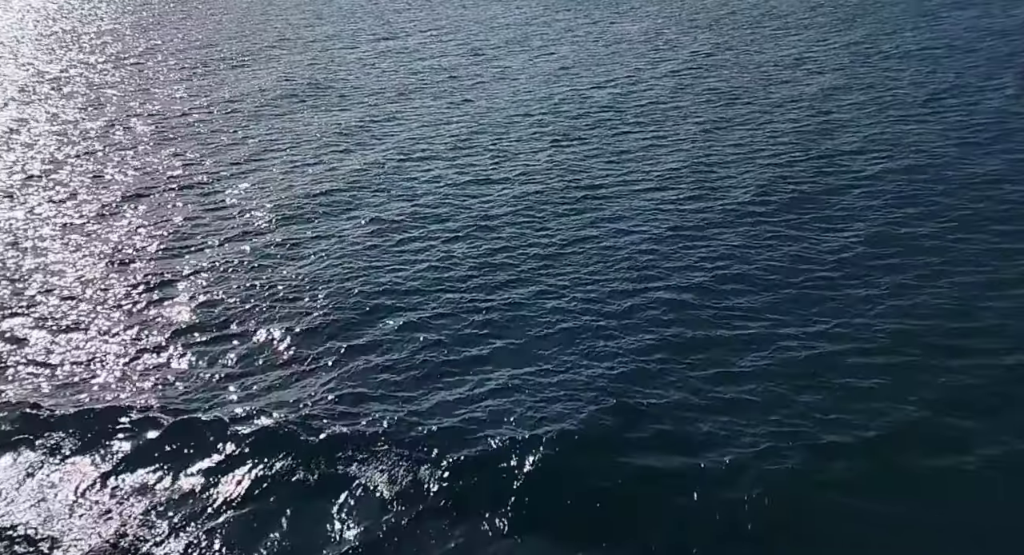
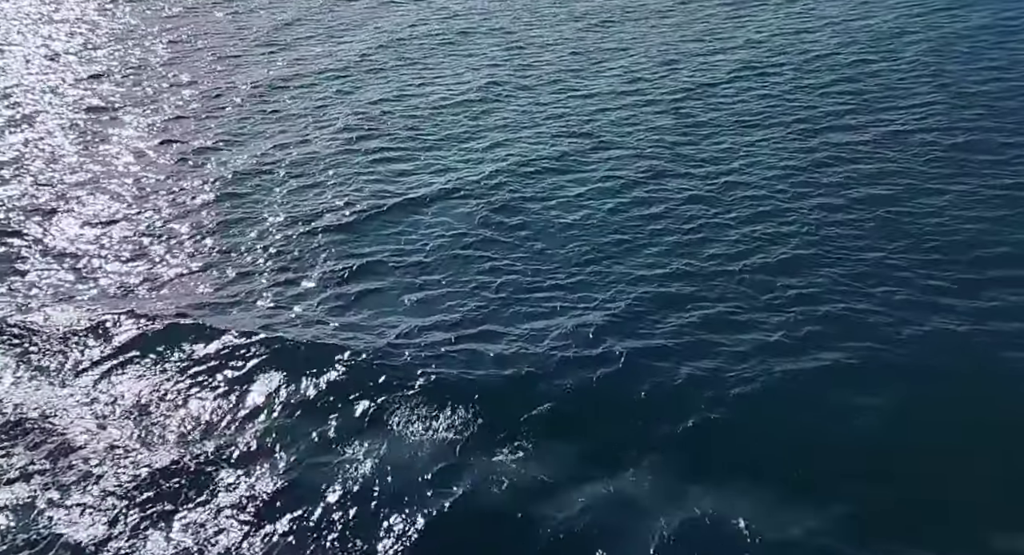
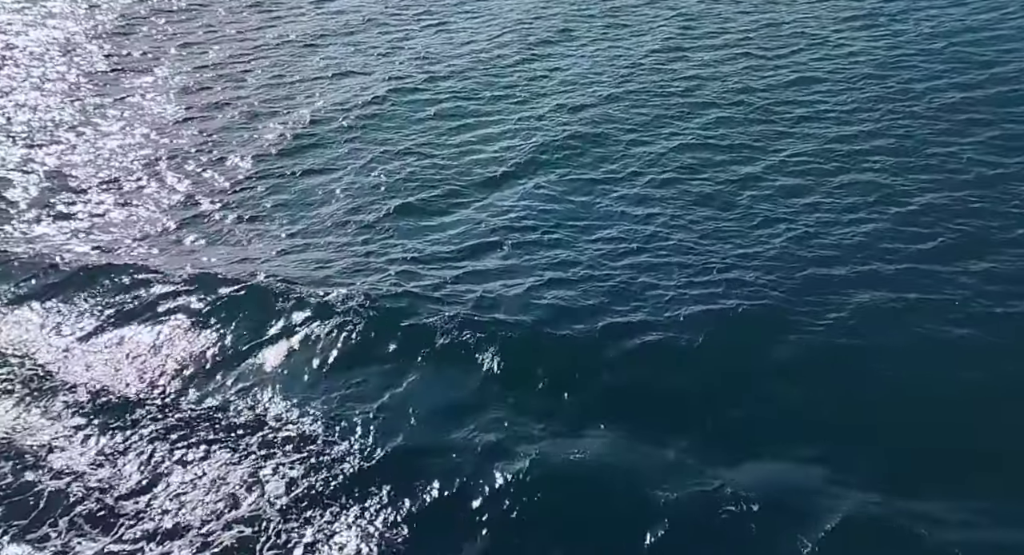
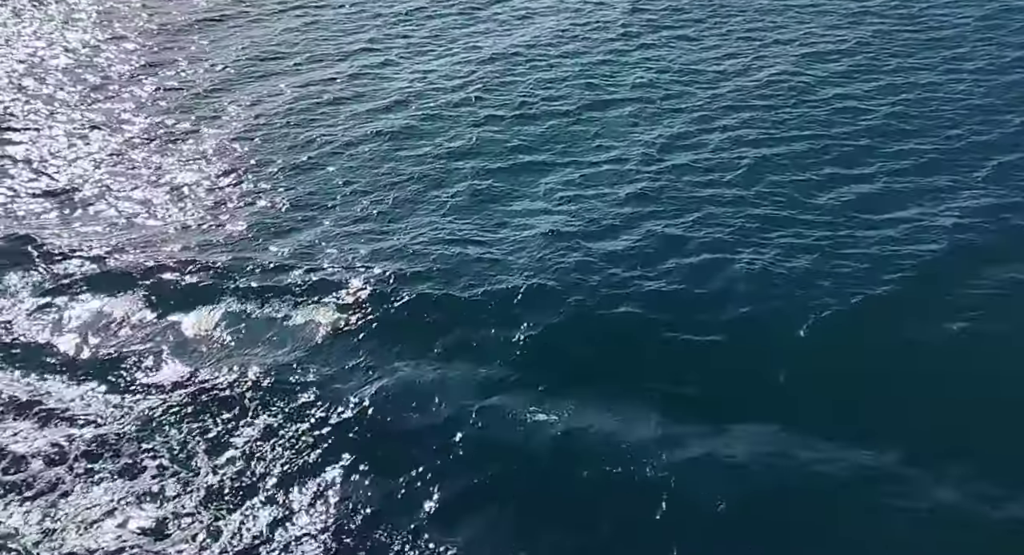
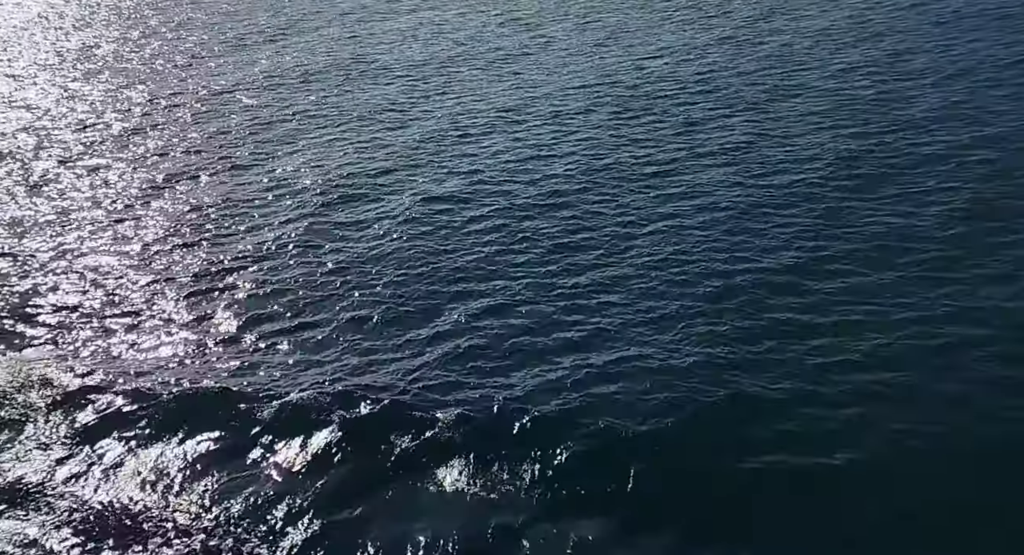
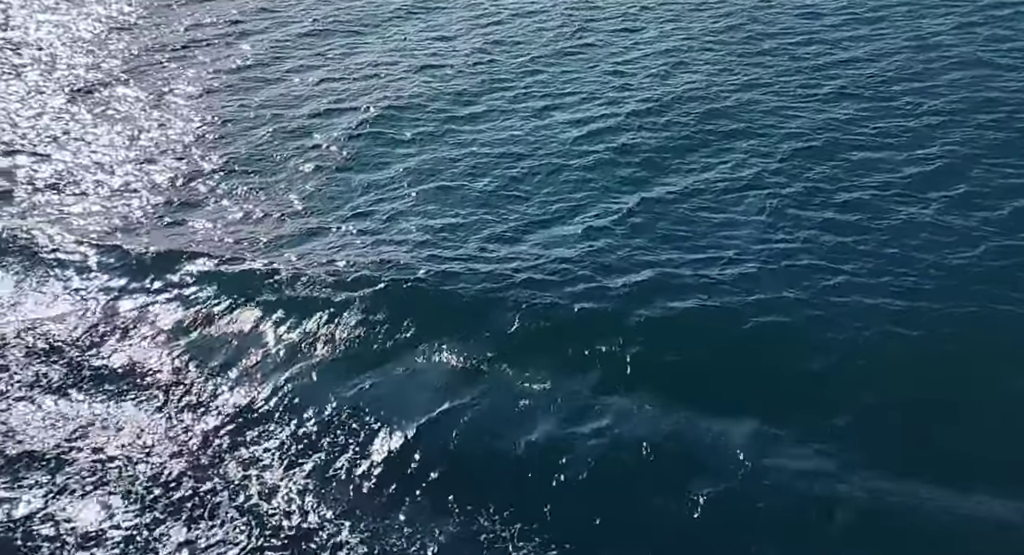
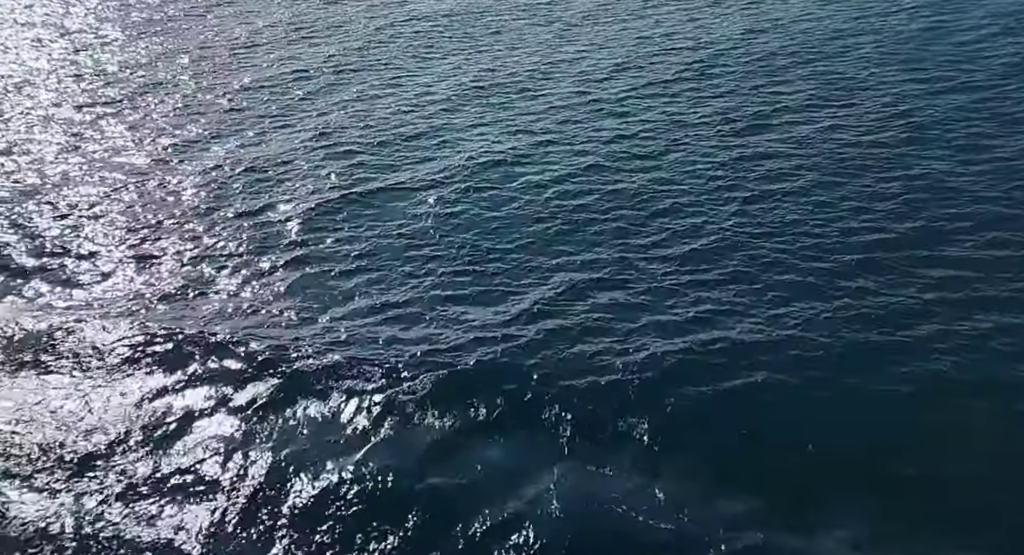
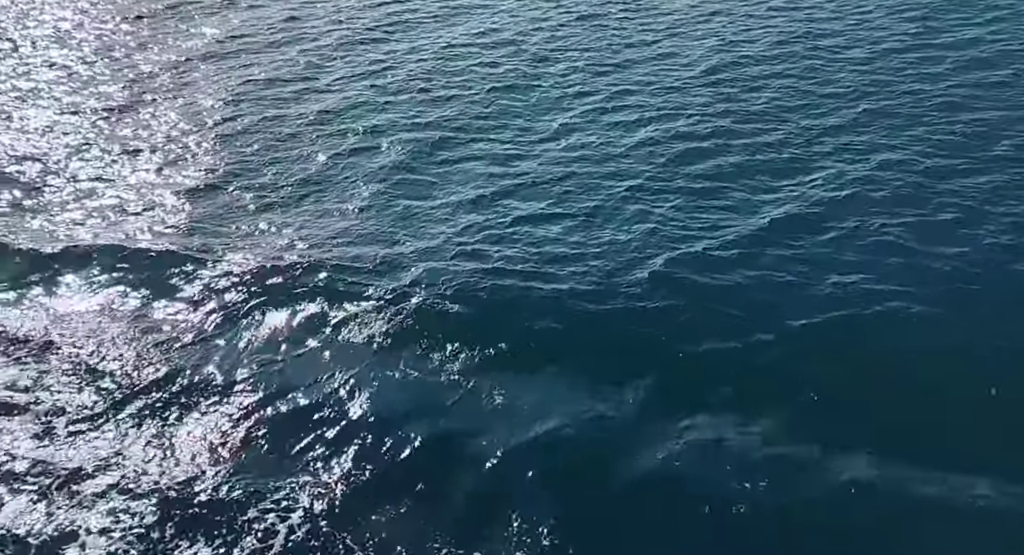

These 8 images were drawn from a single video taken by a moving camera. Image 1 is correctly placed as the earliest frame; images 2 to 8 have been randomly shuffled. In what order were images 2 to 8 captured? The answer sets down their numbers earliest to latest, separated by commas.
5, 7, 2, 3, 6, 8, 4
